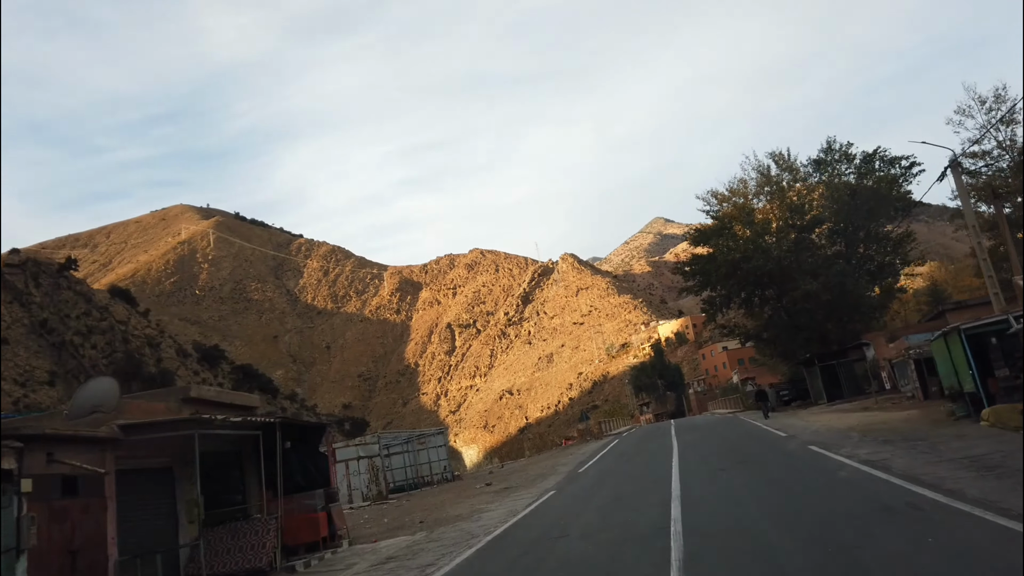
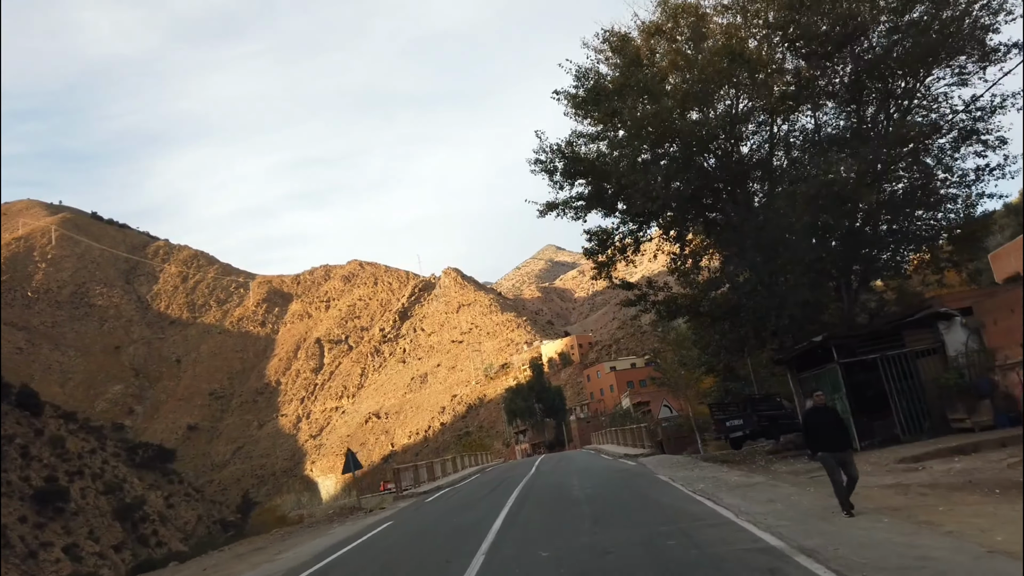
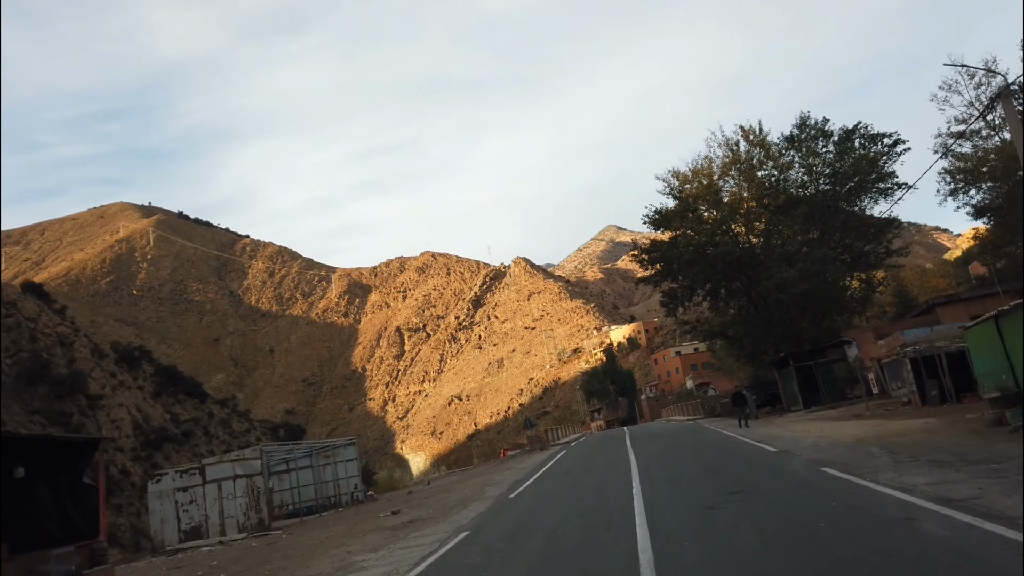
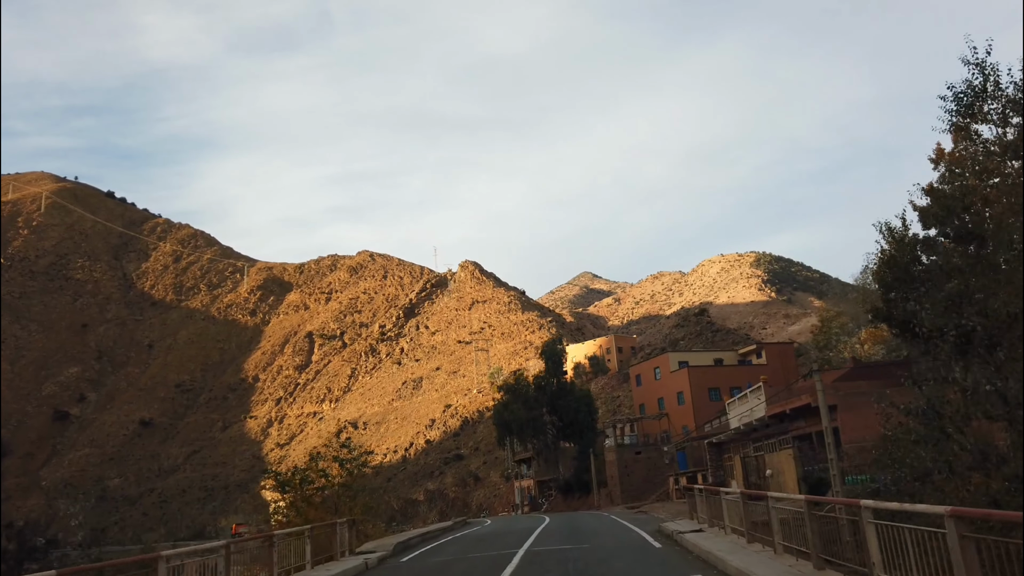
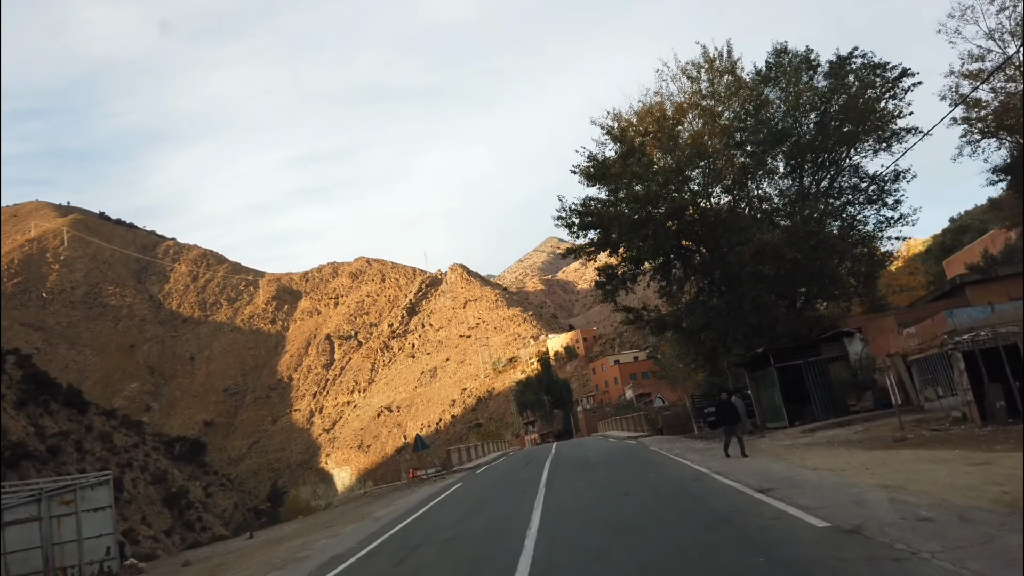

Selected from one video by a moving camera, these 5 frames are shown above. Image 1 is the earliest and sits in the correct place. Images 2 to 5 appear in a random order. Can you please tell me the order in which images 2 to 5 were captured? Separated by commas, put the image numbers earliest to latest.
3, 5, 2, 4
